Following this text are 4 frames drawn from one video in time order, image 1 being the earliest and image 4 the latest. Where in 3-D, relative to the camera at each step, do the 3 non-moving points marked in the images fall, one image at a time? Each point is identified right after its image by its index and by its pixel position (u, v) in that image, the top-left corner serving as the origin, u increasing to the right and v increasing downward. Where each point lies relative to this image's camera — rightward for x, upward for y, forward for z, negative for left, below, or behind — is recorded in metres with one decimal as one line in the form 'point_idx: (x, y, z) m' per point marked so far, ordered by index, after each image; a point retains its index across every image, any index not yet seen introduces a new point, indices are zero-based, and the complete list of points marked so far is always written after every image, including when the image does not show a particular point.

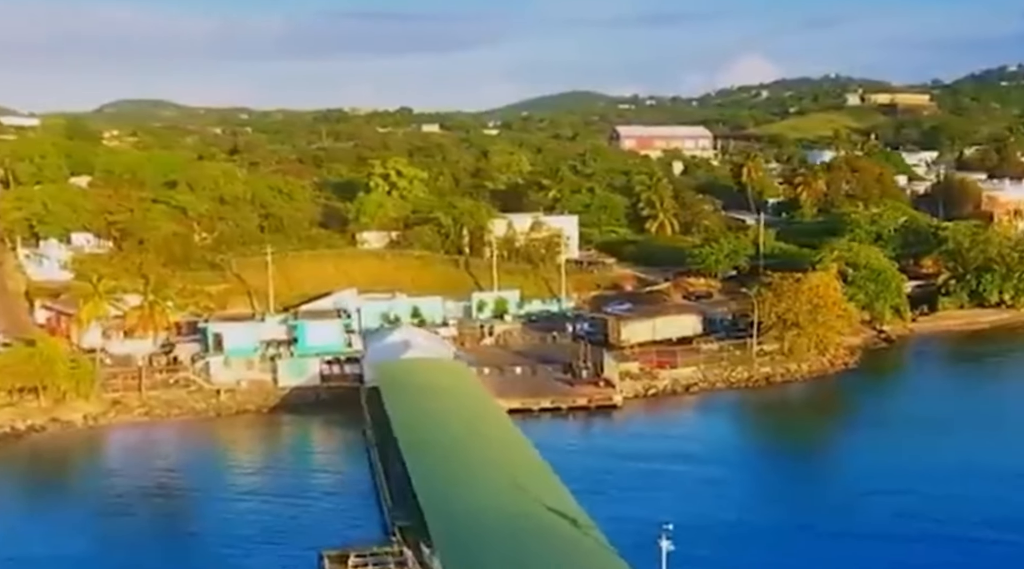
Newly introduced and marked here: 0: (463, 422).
0: (-0.9, -2.2, +20.1) m
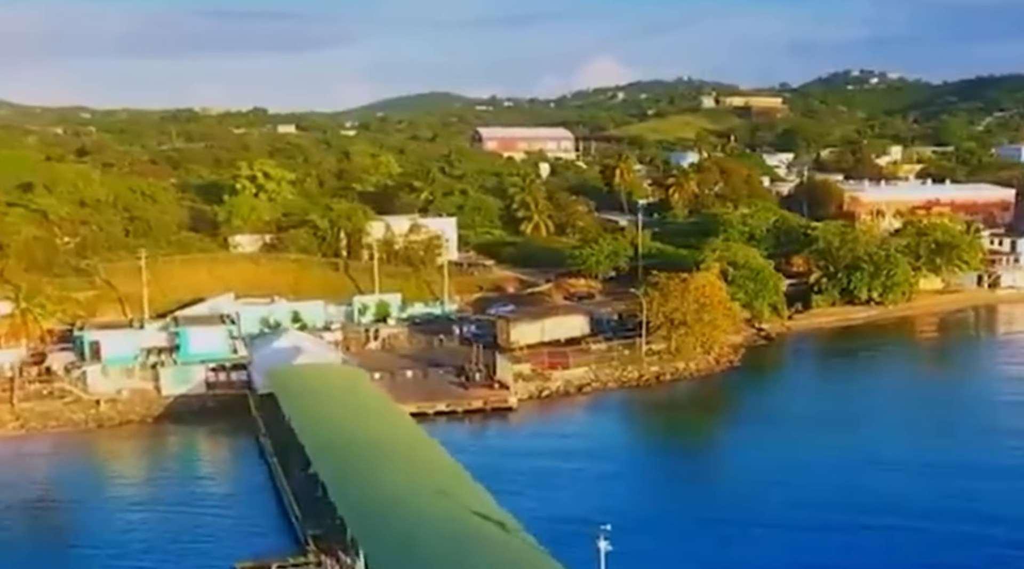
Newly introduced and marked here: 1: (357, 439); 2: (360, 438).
0: (-2.4, -2.3, +19.8) m
1: (-2.5, -2.4, +19.1) m
2: (-2.4, -2.4, +19.1) m
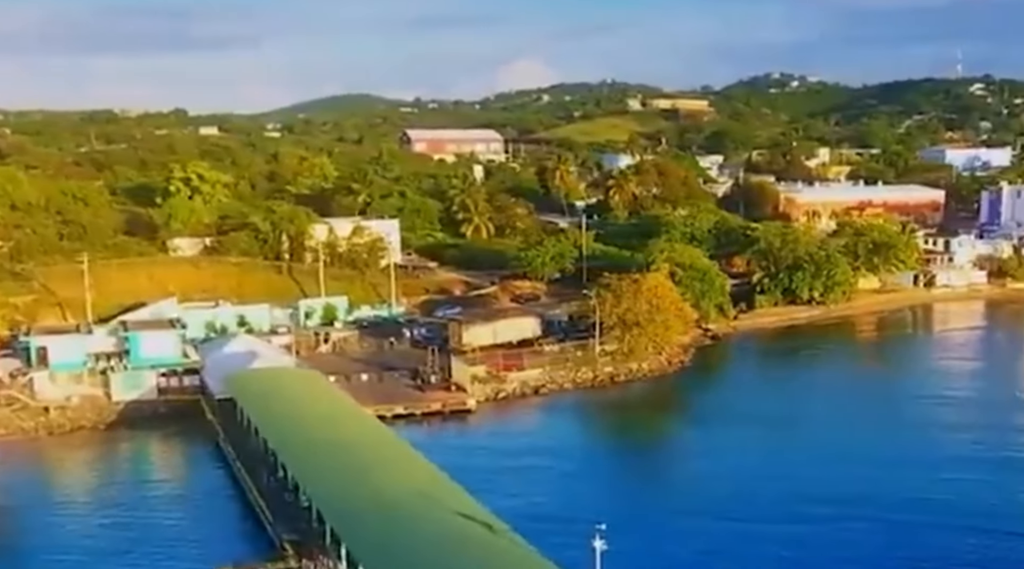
0: (-2.9, -2.3, +19.7) m
1: (-2.9, -2.4, +19.0) m
2: (-2.9, -2.4, +19.0) m
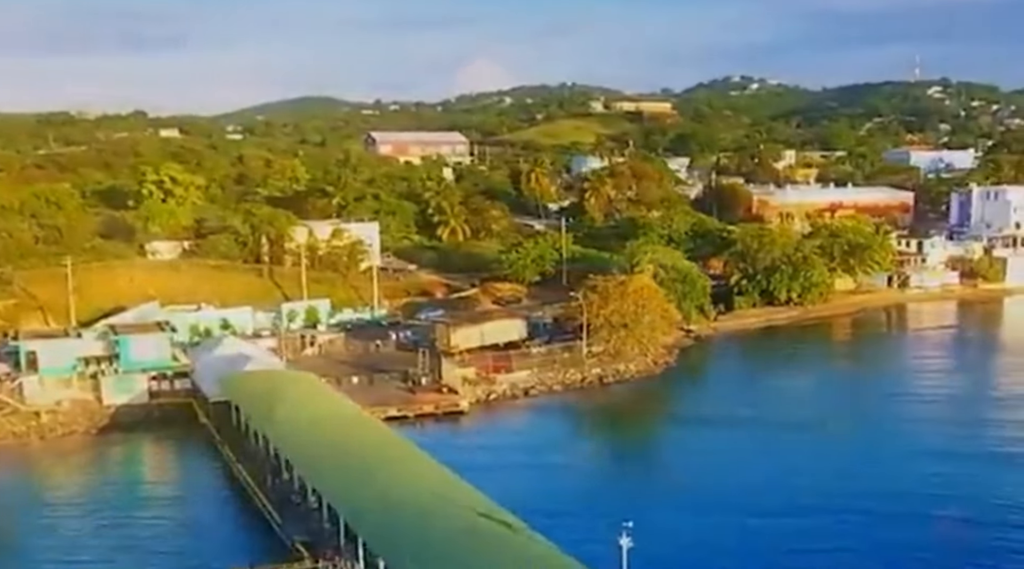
0: (-2.9, -2.4, +19.9) m
1: (-2.9, -2.5, +19.1) m
2: (-2.8, -2.5, +19.2) m
